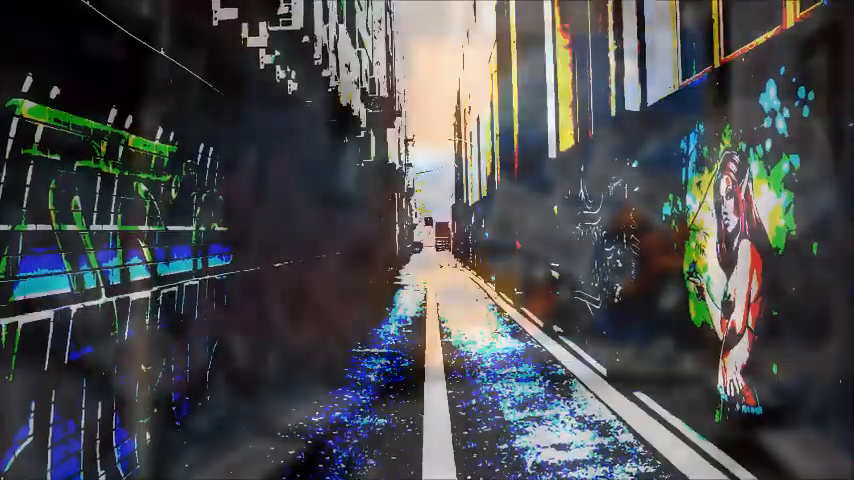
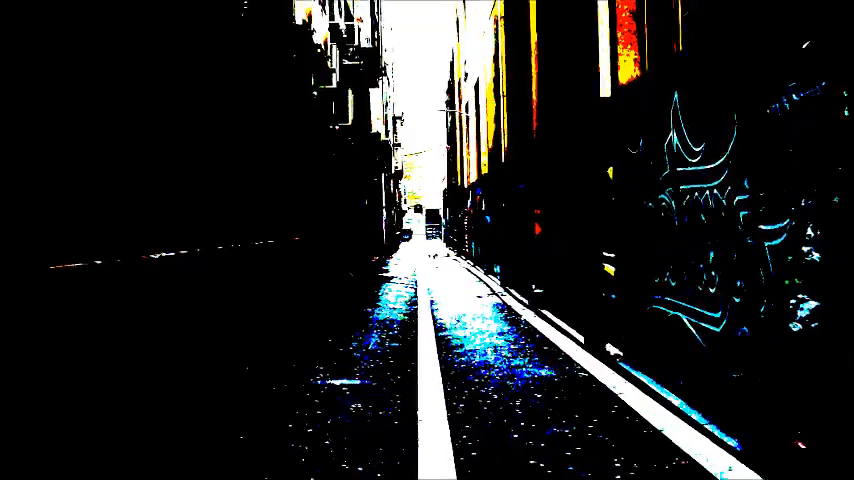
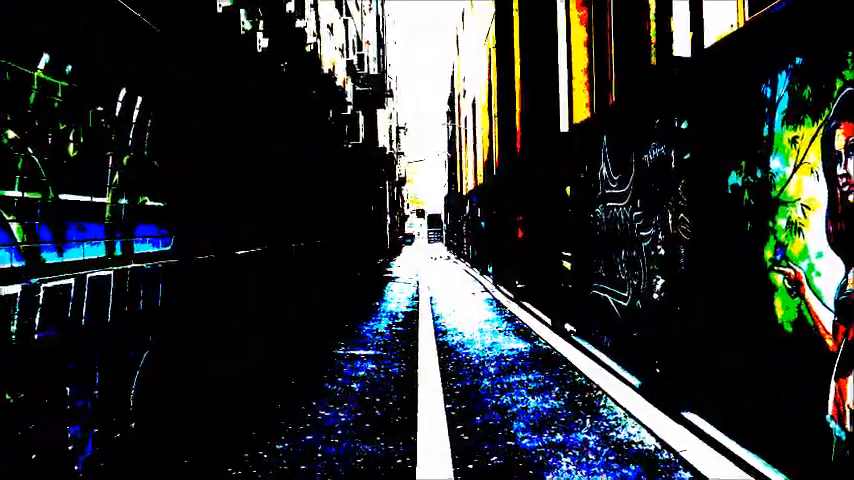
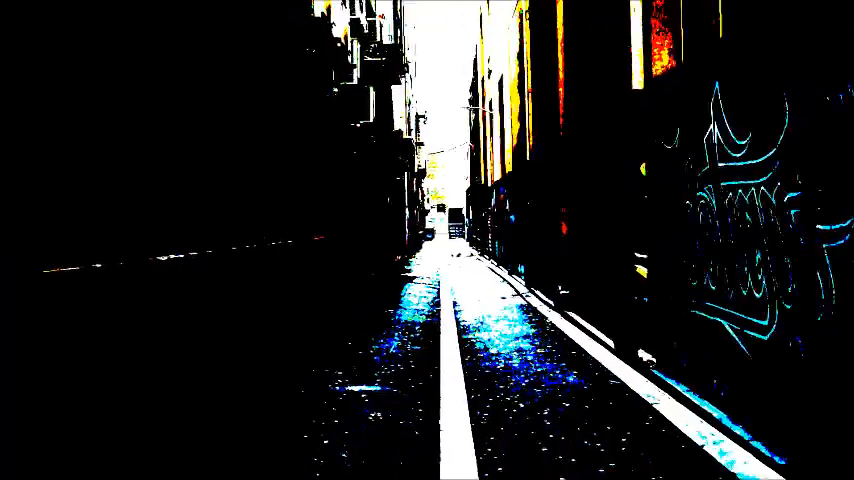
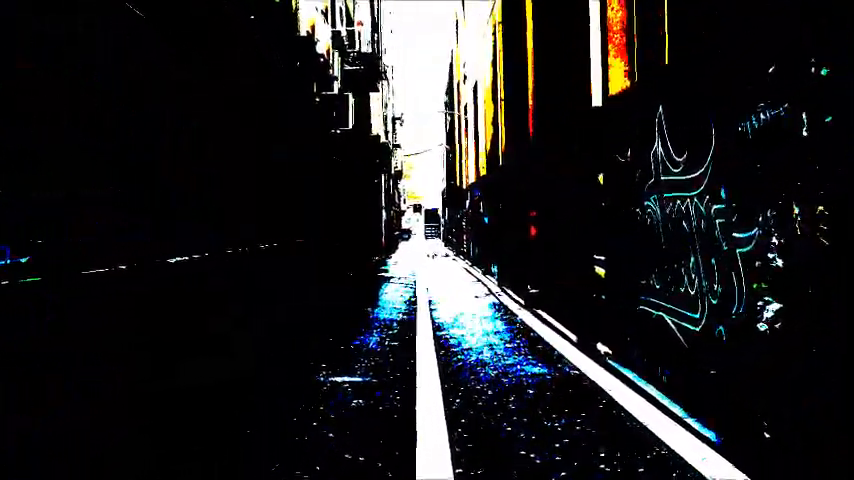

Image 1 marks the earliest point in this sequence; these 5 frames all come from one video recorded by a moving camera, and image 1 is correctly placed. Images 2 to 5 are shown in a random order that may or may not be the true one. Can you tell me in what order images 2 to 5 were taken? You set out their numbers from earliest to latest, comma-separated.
3, 5, 2, 4
